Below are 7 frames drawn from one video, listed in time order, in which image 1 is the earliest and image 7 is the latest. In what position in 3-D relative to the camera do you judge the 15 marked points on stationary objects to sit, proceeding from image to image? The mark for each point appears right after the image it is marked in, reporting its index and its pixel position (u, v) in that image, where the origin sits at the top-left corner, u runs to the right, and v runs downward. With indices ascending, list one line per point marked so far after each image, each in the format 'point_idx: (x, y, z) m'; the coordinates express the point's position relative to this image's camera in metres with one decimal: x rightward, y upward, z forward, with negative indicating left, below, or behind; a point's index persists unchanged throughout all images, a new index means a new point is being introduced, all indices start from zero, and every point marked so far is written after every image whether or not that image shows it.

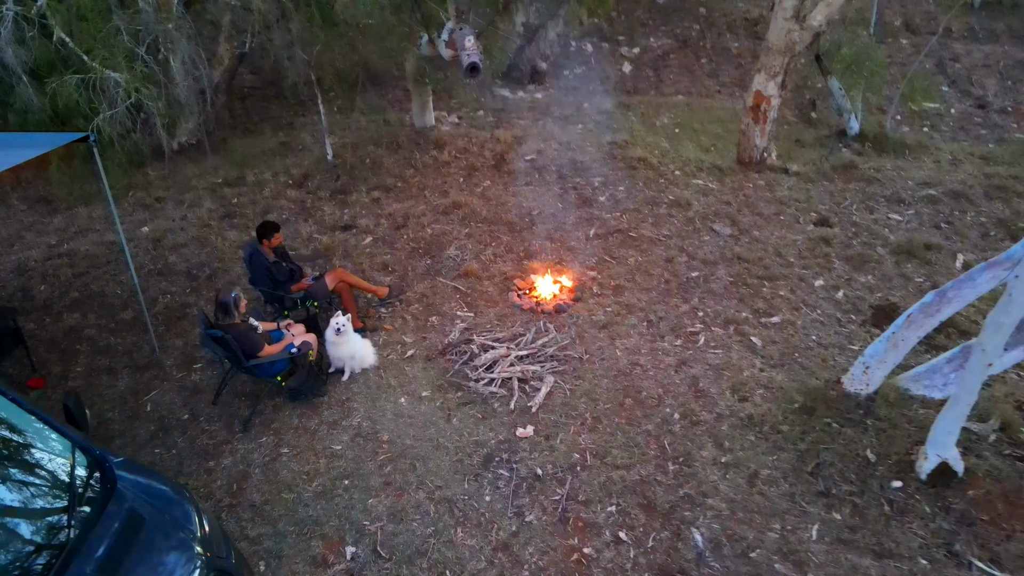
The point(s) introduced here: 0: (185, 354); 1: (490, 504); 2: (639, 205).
0: (-1.7, -0.3, +3.9) m
1: (-0.1, -0.9, +3.0) m
2: (+0.9, +0.6, +5.3) m
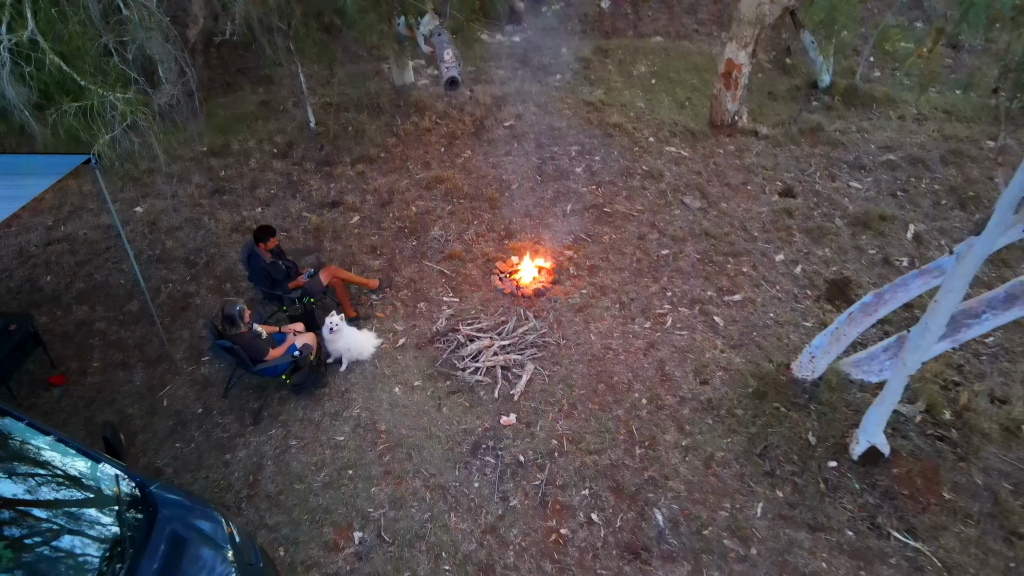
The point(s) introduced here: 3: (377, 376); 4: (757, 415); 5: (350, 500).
0: (-1.8, -0.3, +4.2) m
1: (-0.2, -0.9, +3.4) m
2: (+0.8, +0.8, +5.5) m
3: (-0.7, -0.5, +4.0) m
4: (+1.2, -0.6, +3.6) m
5: (-0.7, -1.0, +3.4) m
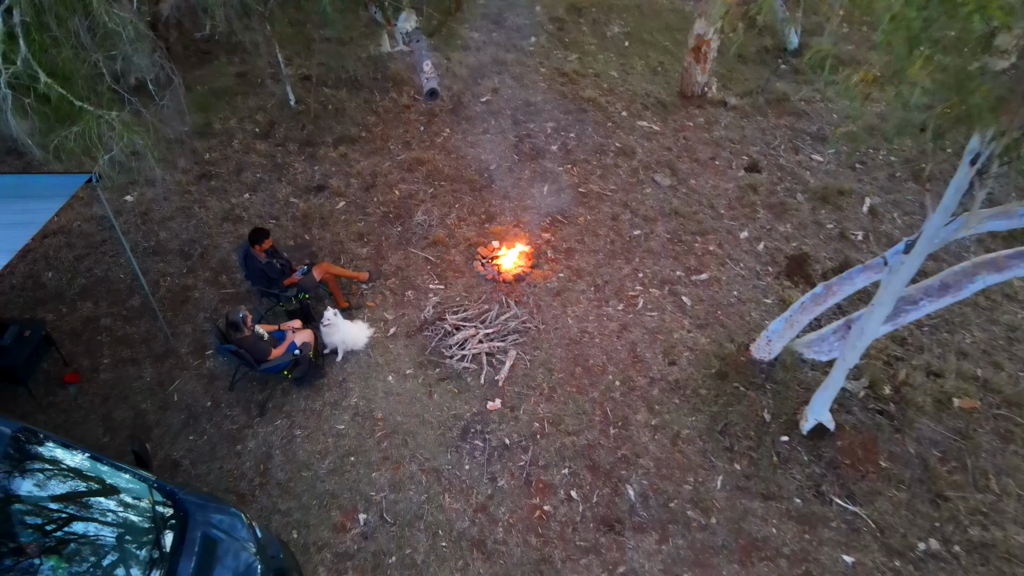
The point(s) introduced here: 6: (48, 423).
0: (-1.9, -0.3, +4.5) m
1: (-0.2, -0.9, +3.8) m
2: (+0.6, +1.0, +5.7) m
3: (-0.8, -0.4, +4.3) m
4: (+1.1, -0.6, +4.0) m
5: (-0.8, -1.0, +3.8) m
6: (-2.5, -0.7, +4.0) m
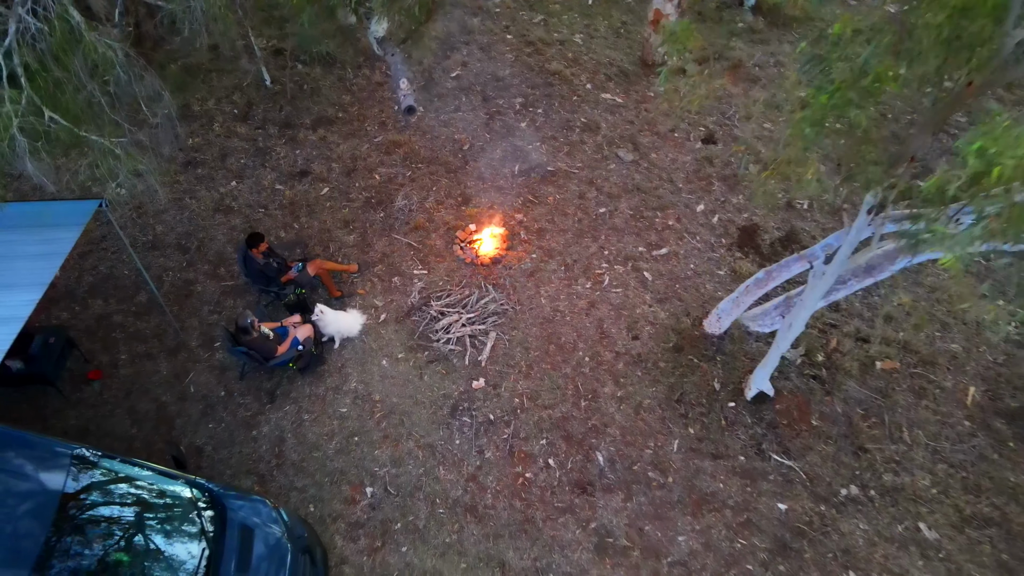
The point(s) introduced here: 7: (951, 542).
0: (-2.0, -0.3, +4.9) m
1: (-0.3, -0.9, +4.3) m
2: (+0.4, +1.3, +6.1) m
3: (-0.9, -0.4, +4.8) m
4: (+1.0, -0.5, +4.6) m
5: (-0.9, -1.0, +4.3) m
6: (-2.6, -0.8, +4.5) m
7: (+2.3, -1.3, +3.9) m
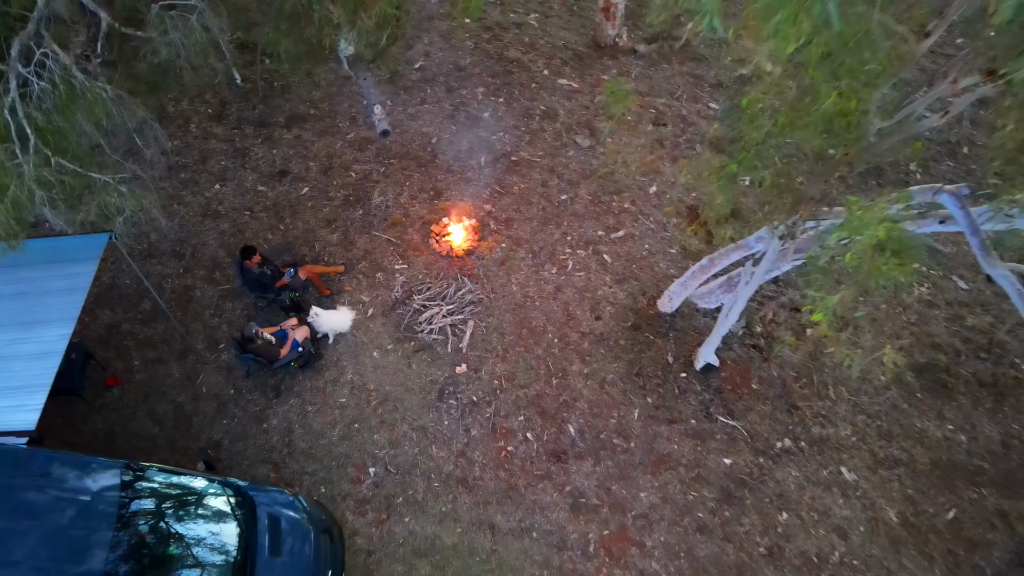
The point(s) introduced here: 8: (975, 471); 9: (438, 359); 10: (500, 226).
0: (-2.2, -0.3, +5.4) m
1: (-0.4, -0.9, +4.9) m
2: (0.0, +1.5, +6.5) m
3: (-1.1, -0.4, +5.3) m
4: (+0.9, -0.4, +5.2) m
5: (-1.0, -1.0, +4.9) m
6: (-2.7, -0.9, +5.0) m
7: (+2.2, -1.2, +4.6) m
8: (+2.9, -1.1, +4.6) m
9: (-0.5, -0.5, +5.2) m
10: (-0.1, +0.5, +5.9) m
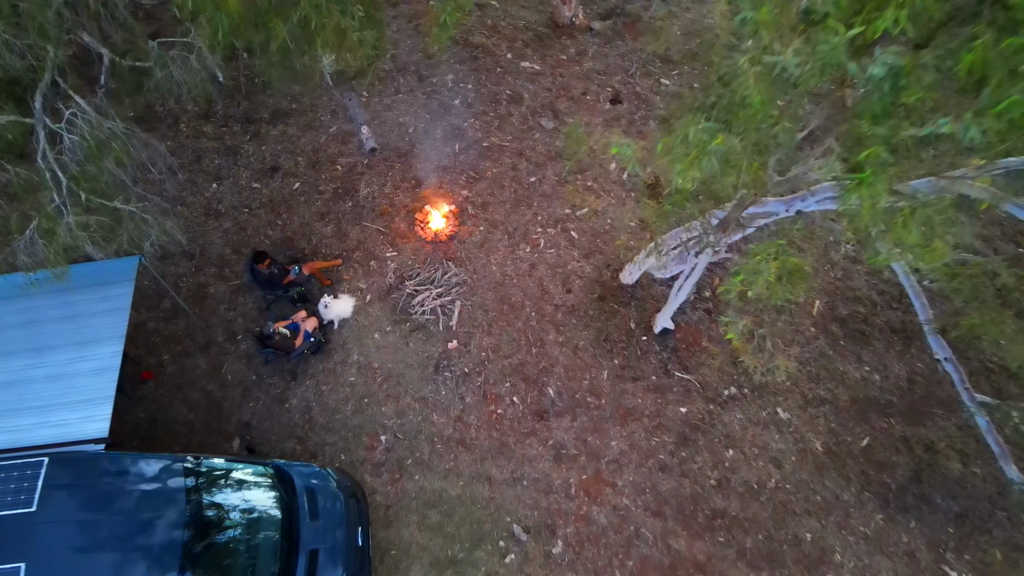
0: (-2.3, -0.3, +6.1) m
1: (-0.5, -0.8, +5.8) m
2: (-0.2, +1.7, +7.1) m
3: (-1.2, -0.3, +6.0) m
4: (+0.7, -0.2, +6.0) m
5: (-1.1, -1.0, +5.7) m
6: (-2.8, -1.0, +5.7) m
7: (+2.1, -1.0, +5.6) m
8: (+2.8, -0.9, +5.6) m
9: (-0.7, -0.4, +6.0) m
10: (-0.3, +0.7, +6.5) m
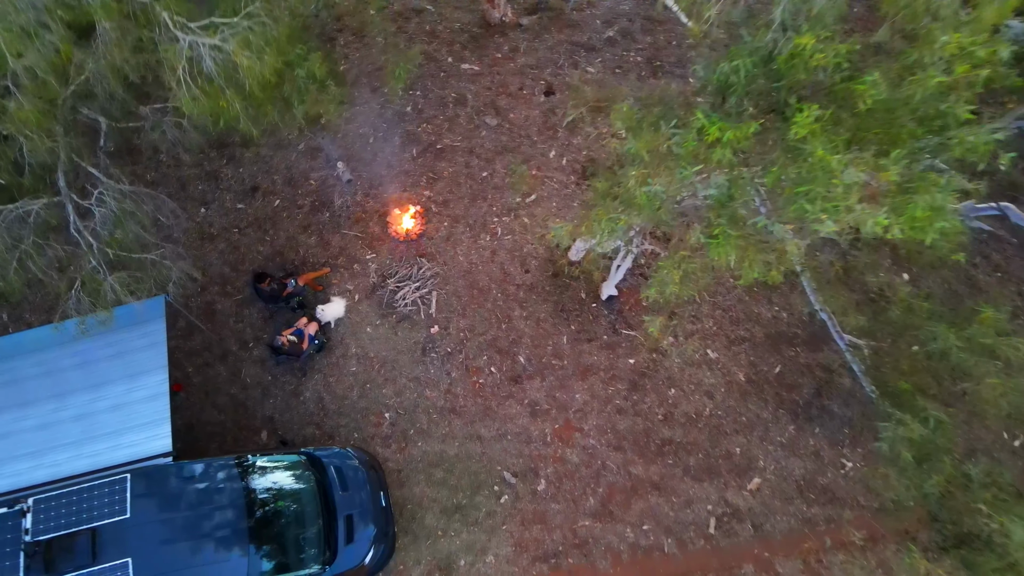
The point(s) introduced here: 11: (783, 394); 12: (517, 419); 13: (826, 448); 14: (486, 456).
0: (-2.6, -0.5, +7.0) m
1: (-0.7, -0.8, +6.9) m
2: (-0.8, +1.9, +7.9) m
3: (-1.5, -0.3, +7.1) m
4: (+0.4, 0.0, +7.1) m
5: (-1.3, -1.0, +6.8) m
6: (-3.0, -1.2, +6.8) m
7: (+1.9, -0.6, +6.8) m
8: (+2.6, -0.5, +6.9) m
9: (-0.9, -0.3, +7.1) m
10: (-0.7, +0.8, +7.5) m
11: (+2.4, -1.0, +6.6) m
12: (0.0, -1.2, +6.7) m
13: (+2.7, -1.4, +6.4) m
14: (-0.2, -1.5, +6.6) m
